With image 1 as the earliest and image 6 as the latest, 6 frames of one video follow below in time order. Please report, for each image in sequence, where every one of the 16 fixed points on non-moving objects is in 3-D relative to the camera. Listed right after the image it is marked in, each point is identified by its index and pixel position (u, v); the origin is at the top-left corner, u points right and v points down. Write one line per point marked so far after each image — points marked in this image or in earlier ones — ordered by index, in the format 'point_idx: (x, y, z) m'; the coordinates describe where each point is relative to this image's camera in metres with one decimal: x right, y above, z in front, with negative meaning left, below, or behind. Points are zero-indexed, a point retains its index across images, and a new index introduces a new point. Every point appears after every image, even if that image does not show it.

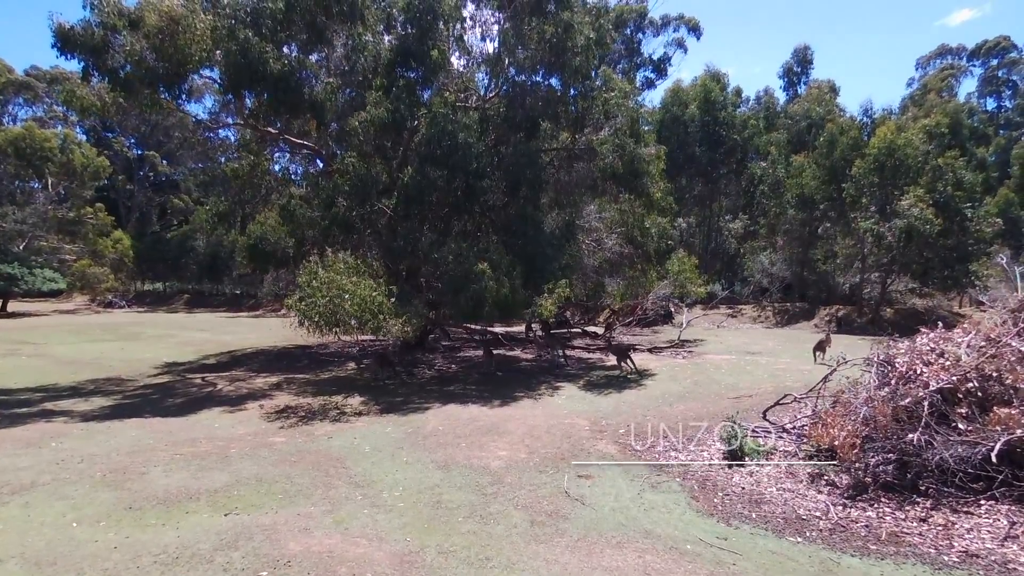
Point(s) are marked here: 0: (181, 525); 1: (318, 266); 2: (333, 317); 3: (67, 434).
0: (-2.9, -2.1, +5.7) m
1: (-3.3, +0.4, +11.2) m
2: (-2.8, -0.5, +10.6) m
3: (-5.9, -1.9, +8.8) m
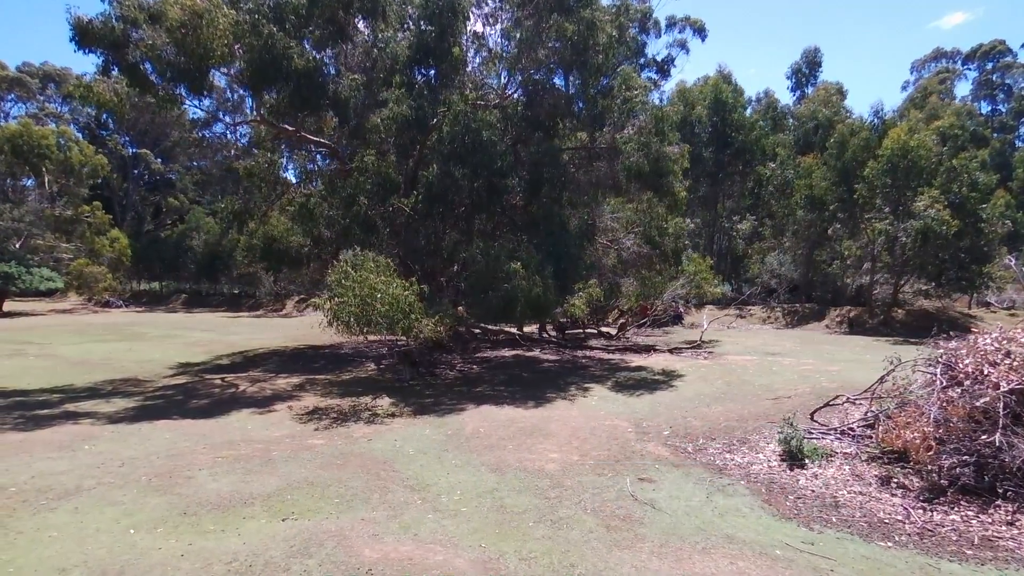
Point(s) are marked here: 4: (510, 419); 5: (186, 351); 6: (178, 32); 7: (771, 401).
0: (-2.3, -2.0, +5.5) m
1: (-2.8, +0.4, +11.0) m
2: (-2.3, -0.5, +10.4) m
3: (-5.3, -1.9, +8.5) m
4: (0.0, -1.9, +9.5) m
5: (-9.3, -1.8, +18.8) m
6: (-6.2, +4.7, +12.2) m
7: (+3.9, -1.7, +9.9) m
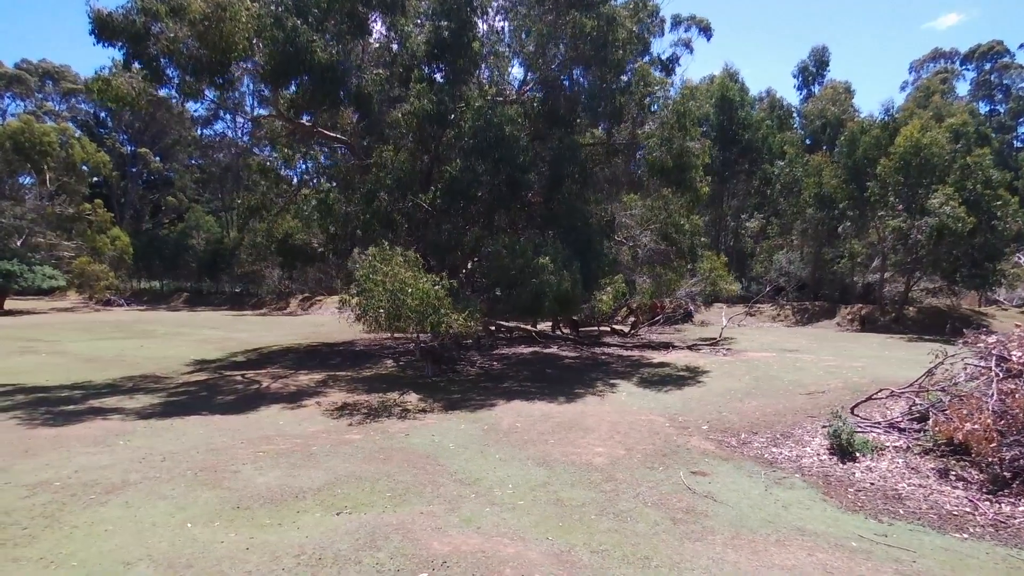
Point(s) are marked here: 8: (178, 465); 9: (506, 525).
0: (-1.7, -1.9, +5.4) m
1: (-2.3, +0.5, +10.9) m
2: (-1.8, -0.4, +10.3) m
3: (-4.8, -1.8, +8.4) m
4: (+0.5, -1.8, +9.4) m
5: (-8.9, -1.7, +18.6) m
6: (-5.7, +4.8, +12.1) m
7: (+4.4, -1.6, +9.9) m
8: (-3.5, -1.9, +6.9) m
9: (0.0, -1.9, +5.4) m
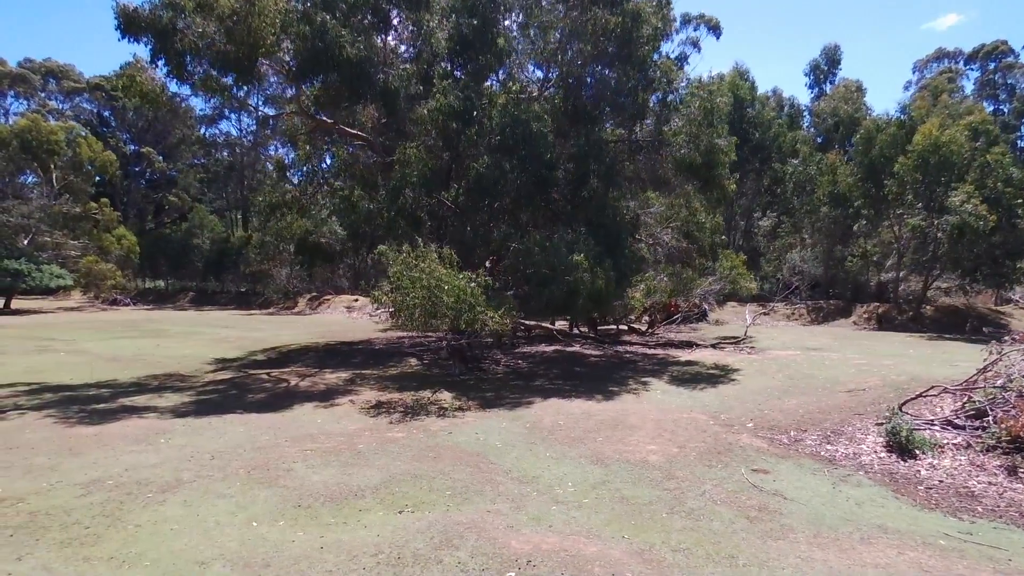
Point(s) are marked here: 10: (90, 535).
0: (-1.2, -1.9, +5.3) m
1: (-1.8, +0.5, +10.8) m
2: (-1.2, -0.3, +10.2) m
3: (-4.2, -1.8, +8.3) m
4: (+1.0, -1.7, +9.3) m
5: (-8.3, -1.7, +18.5) m
6: (-5.1, +4.9, +12.0) m
7: (+5.0, -1.6, +9.8) m
8: (-2.9, -1.8, +6.8) m
9: (+0.5, -1.9, +5.3) m
10: (-3.2, -1.9, +5.0) m
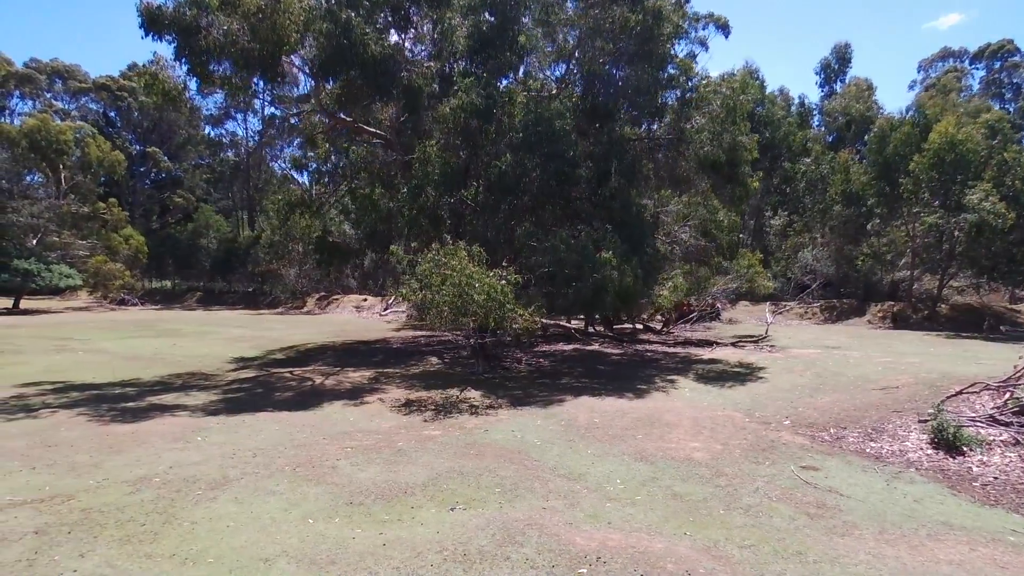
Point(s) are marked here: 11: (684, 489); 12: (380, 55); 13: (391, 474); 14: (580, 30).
0: (-0.7, -1.9, +5.3) m
1: (-1.3, +0.6, +10.8) m
2: (-0.8, -0.3, +10.1) m
3: (-3.8, -1.8, +8.3) m
4: (+1.5, -1.7, +9.3) m
5: (-7.9, -1.6, +18.5) m
6: (-4.7, +4.9, +12.0) m
7: (+5.4, -1.5, +9.8) m
8: (-2.5, -1.8, +6.8) m
9: (+1.0, -1.8, +5.3) m
10: (-2.7, -1.8, +5.0) m
11: (+1.6, -1.8, +6.0) m
12: (-2.6, +4.5, +12.9) m
13: (-1.2, -1.8, +6.5) m
14: (+1.5, +5.6, +14.5) m
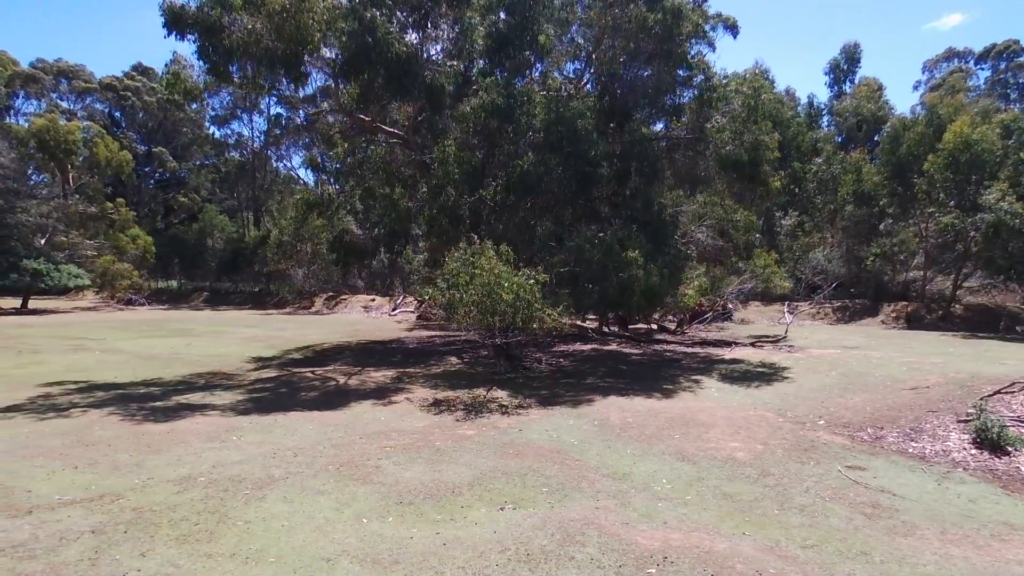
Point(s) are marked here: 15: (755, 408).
0: (-0.3, -1.9, +5.3) m
1: (-0.9, +0.6, +10.7) m
2: (-0.4, -0.3, +10.1) m
3: (-3.4, -1.7, +8.2) m
4: (+1.9, -1.7, +9.2) m
5: (-7.4, -1.6, +18.5) m
6: (-4.2, +4.9, +11.9) m
7: (+5.9, -1.5, +9.7) m
8: (-2.0, -1.8, +6.7) m
9: (+1.4, -1.8, +5.2) m
10: (-2.3, -1.8, +5.0) m
11: (+2.0, -1.8, +6.0) m
12: (-2.2, +4.5, +12.9) m
13: (-0.8, -1.8, +6.4) m
14: (+1.9, +5.7, +14.4) m
15: (+3.4, -1.7, +9.3) m
